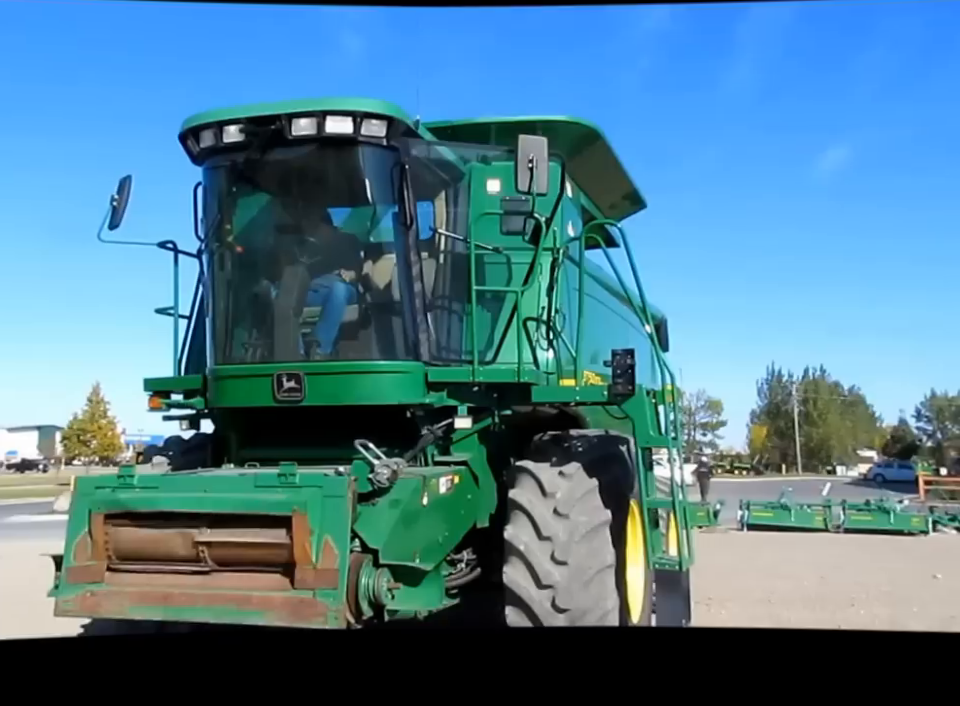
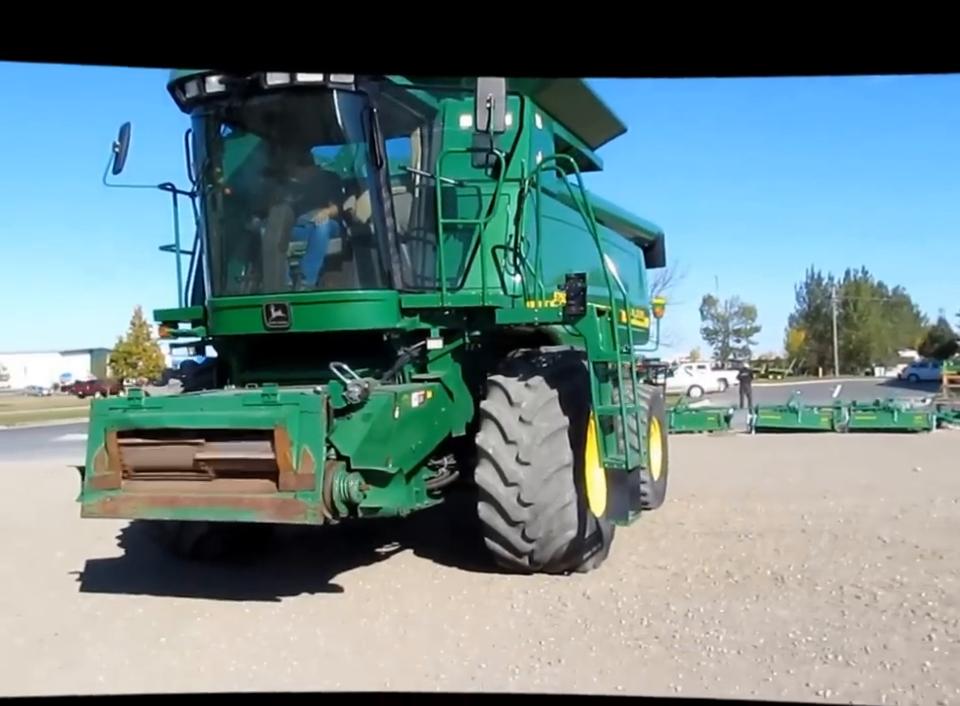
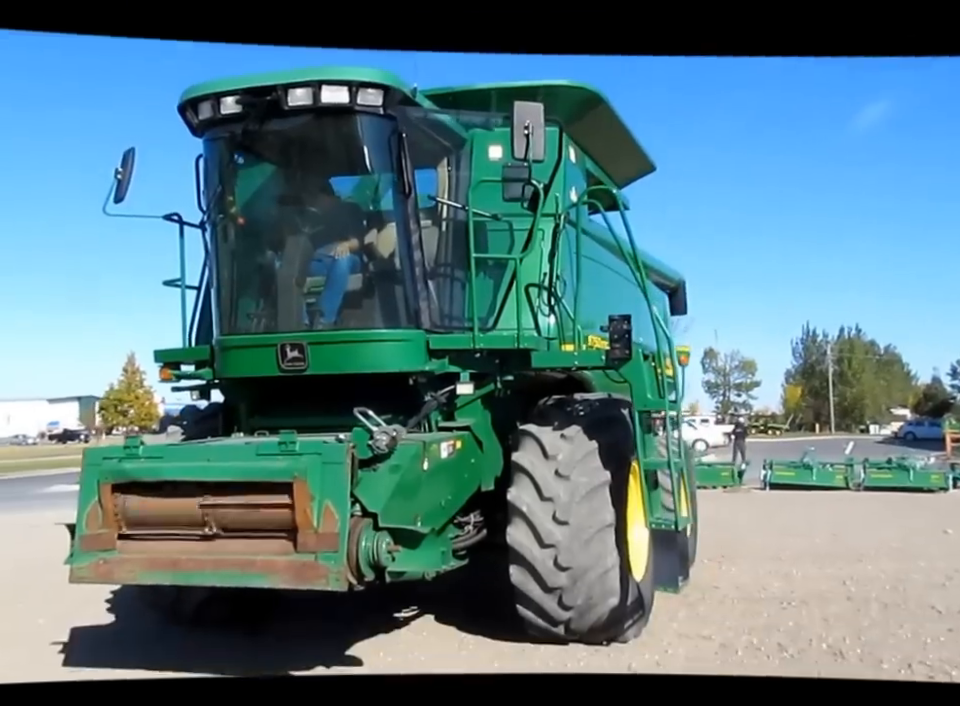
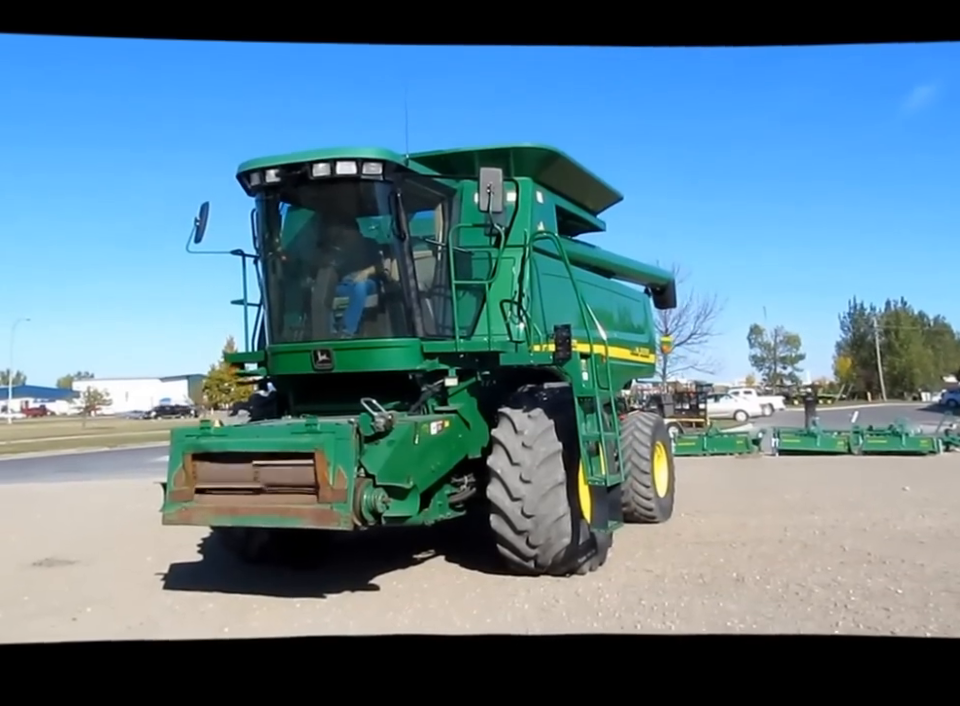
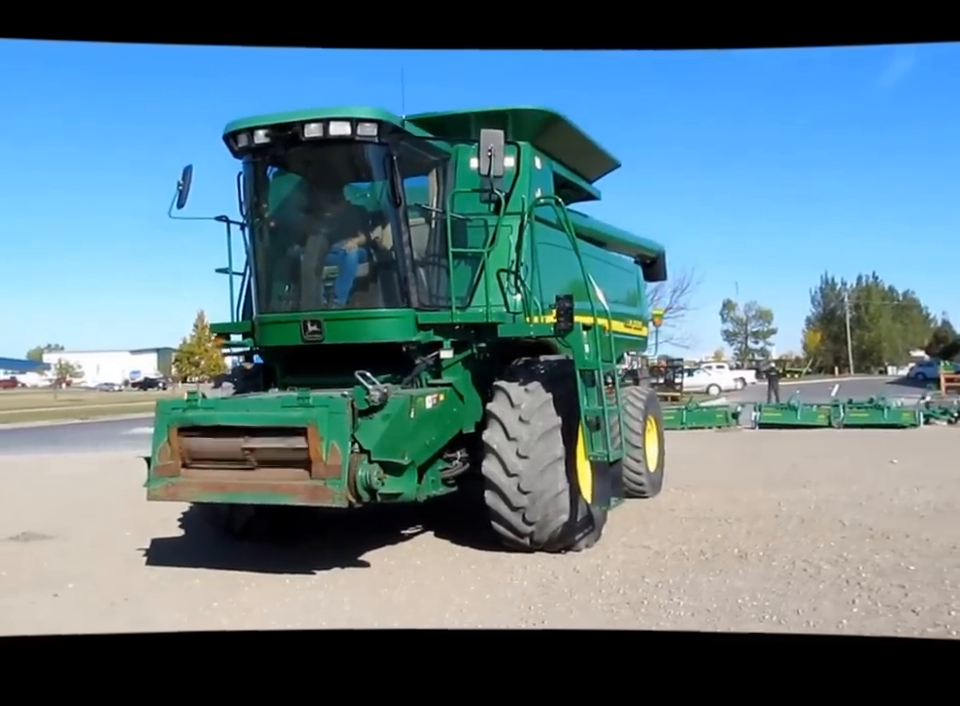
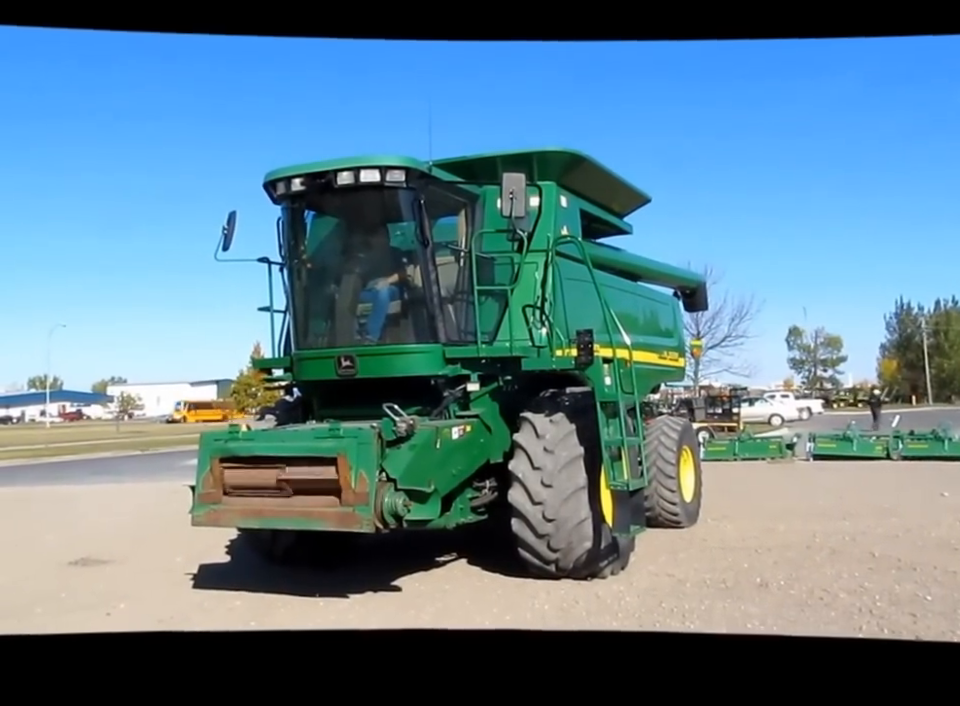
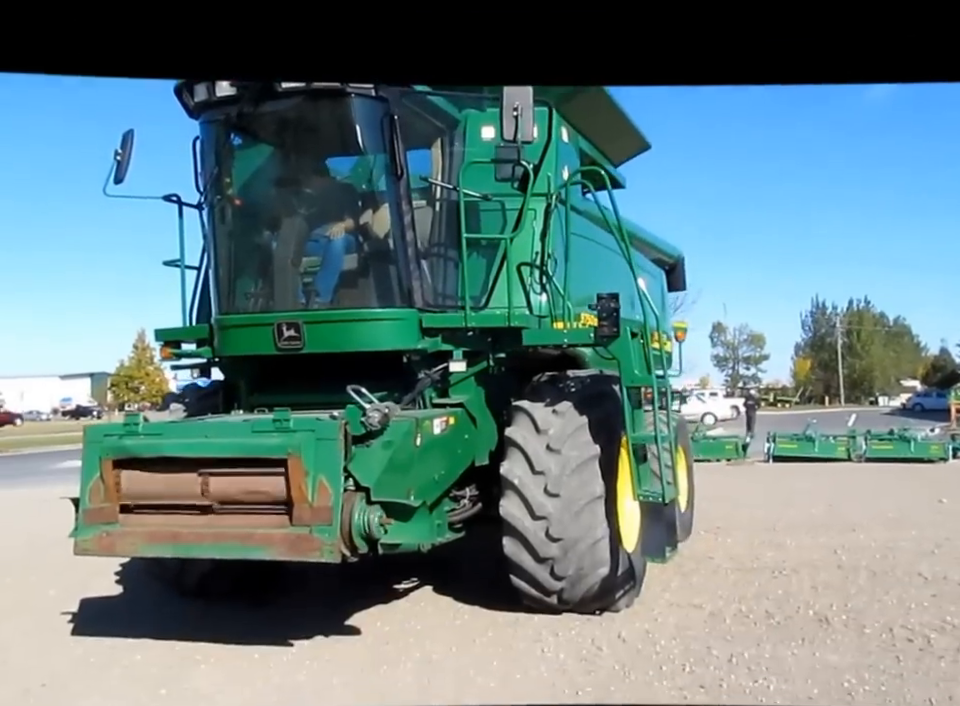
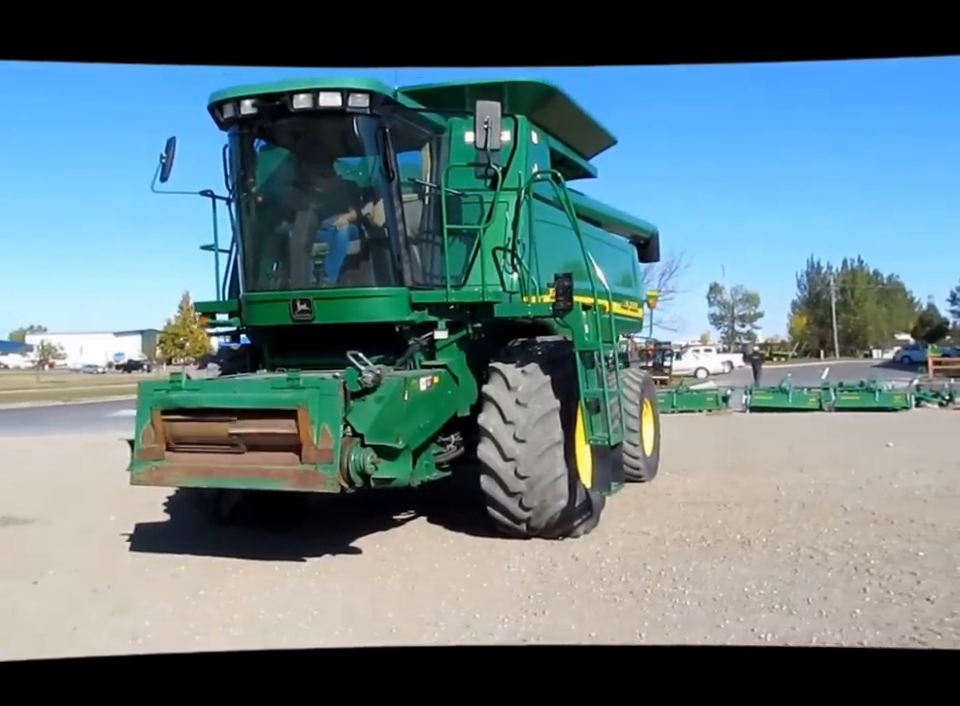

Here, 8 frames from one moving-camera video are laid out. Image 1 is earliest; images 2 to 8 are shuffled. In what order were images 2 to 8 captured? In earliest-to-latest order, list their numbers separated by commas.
3, 7, 2, 8, 5, 4, 6
